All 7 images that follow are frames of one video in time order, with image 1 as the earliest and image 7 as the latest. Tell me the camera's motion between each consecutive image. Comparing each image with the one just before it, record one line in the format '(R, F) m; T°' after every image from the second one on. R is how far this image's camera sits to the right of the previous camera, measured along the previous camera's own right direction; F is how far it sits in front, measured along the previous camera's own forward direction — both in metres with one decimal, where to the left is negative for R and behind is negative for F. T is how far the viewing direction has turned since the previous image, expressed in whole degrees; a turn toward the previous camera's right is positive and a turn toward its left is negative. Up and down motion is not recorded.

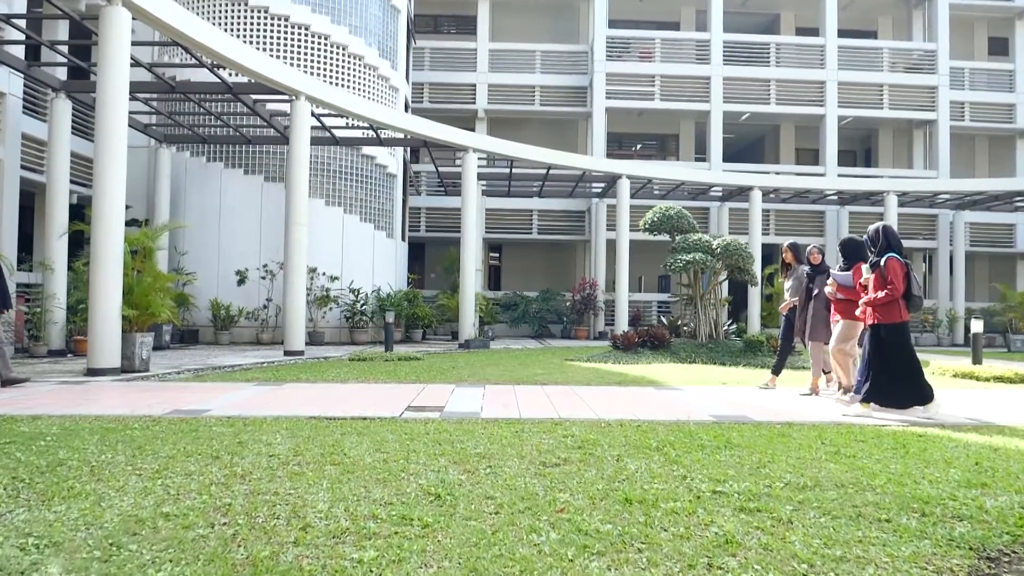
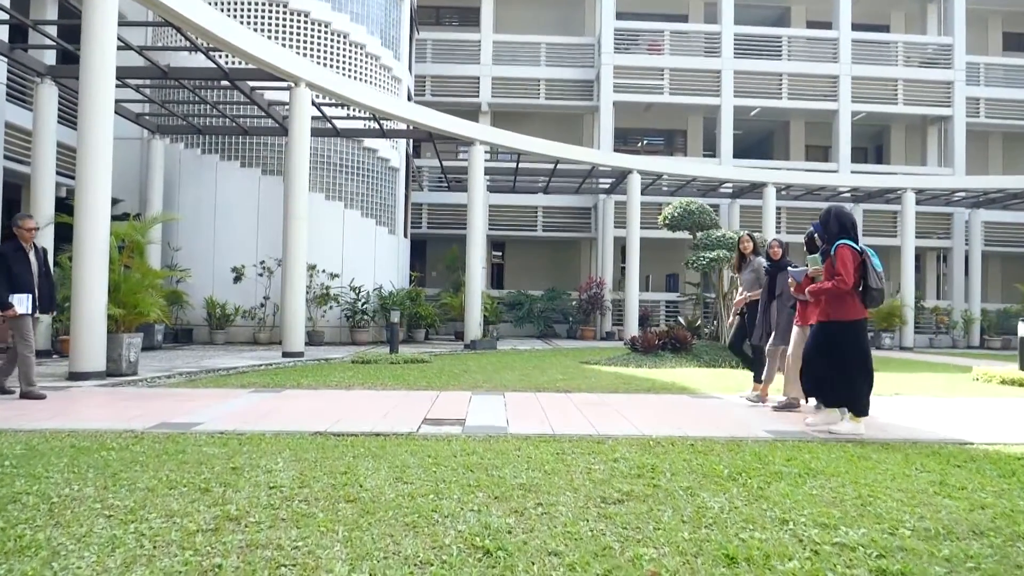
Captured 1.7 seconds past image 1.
(-0.3, +0.7) m; 0°
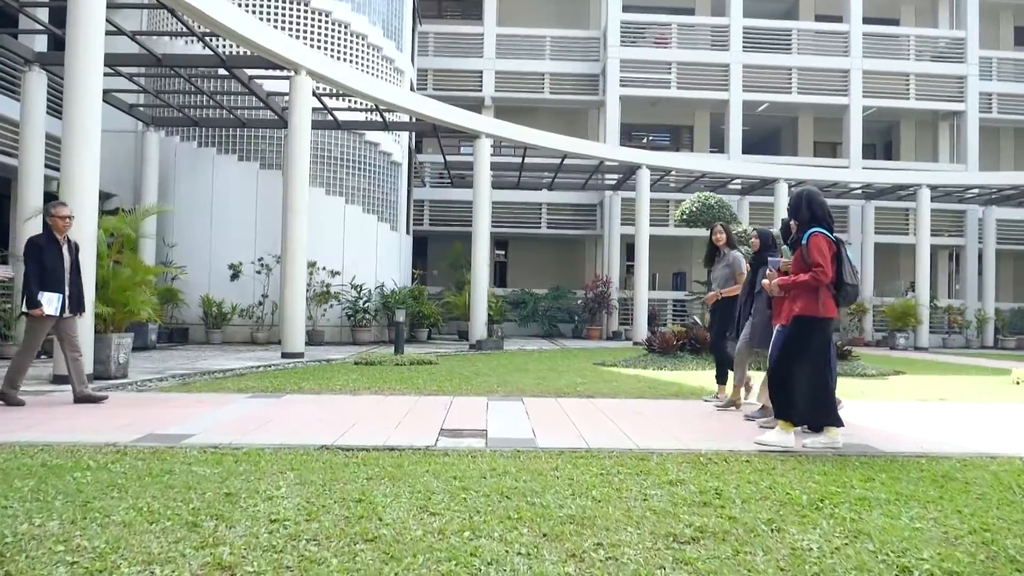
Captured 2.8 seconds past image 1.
(-0.2, +0.5) m; 0°
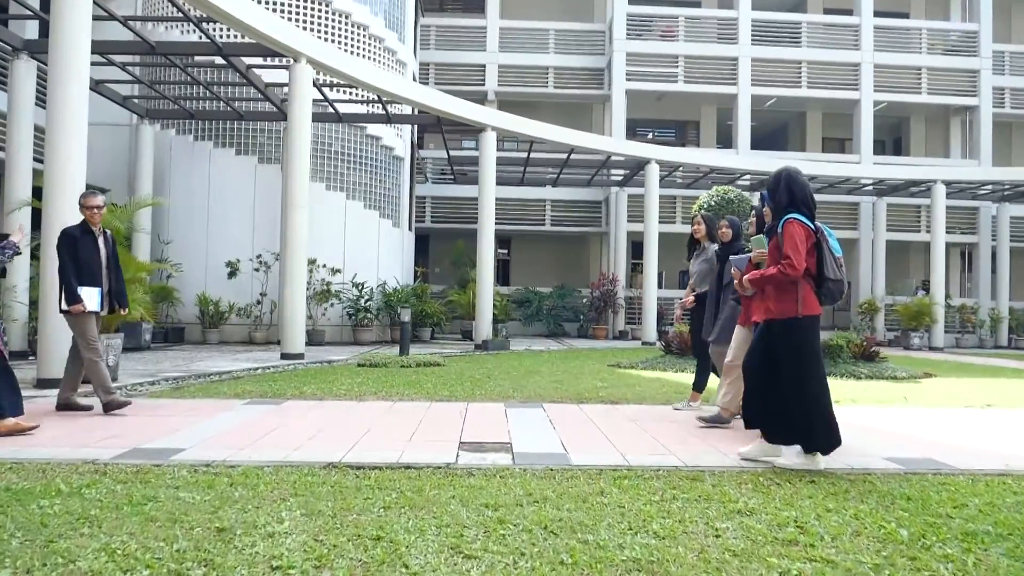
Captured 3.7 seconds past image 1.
(-0.2, +0.5) m; 0°
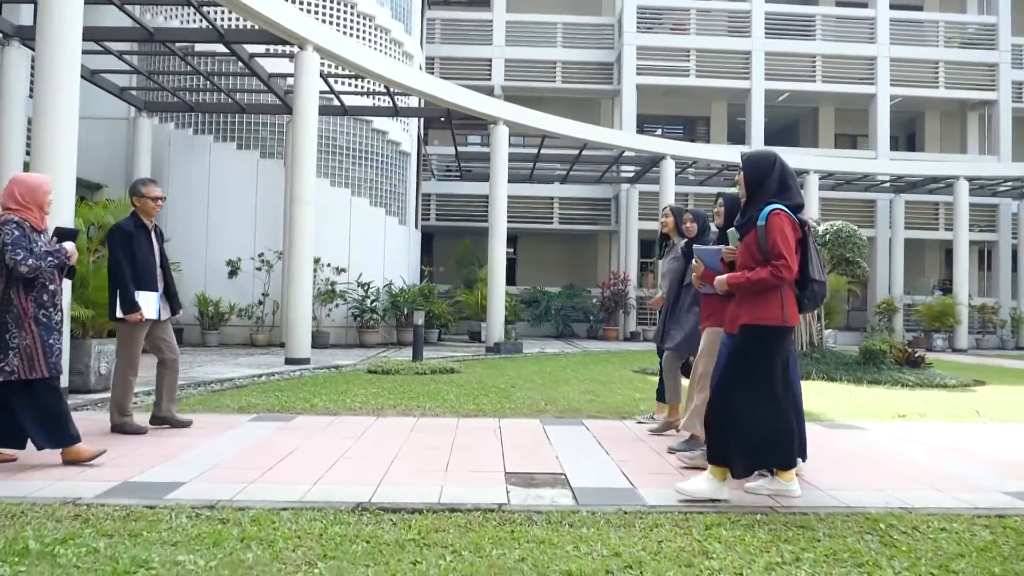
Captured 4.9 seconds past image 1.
(-0.3, +0.6) m; 0°
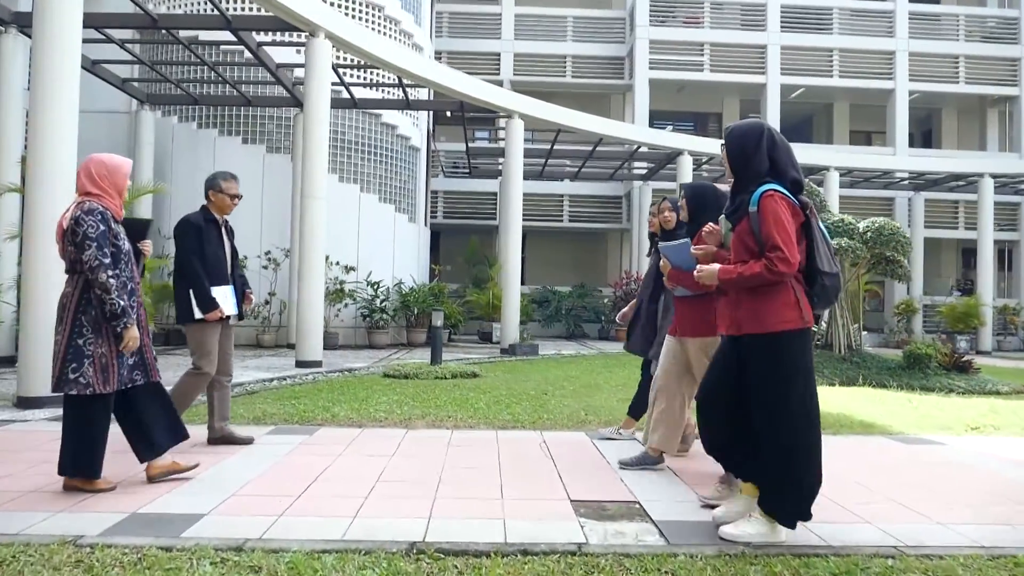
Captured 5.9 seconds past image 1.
(-0.3, +0.5) m; 0°
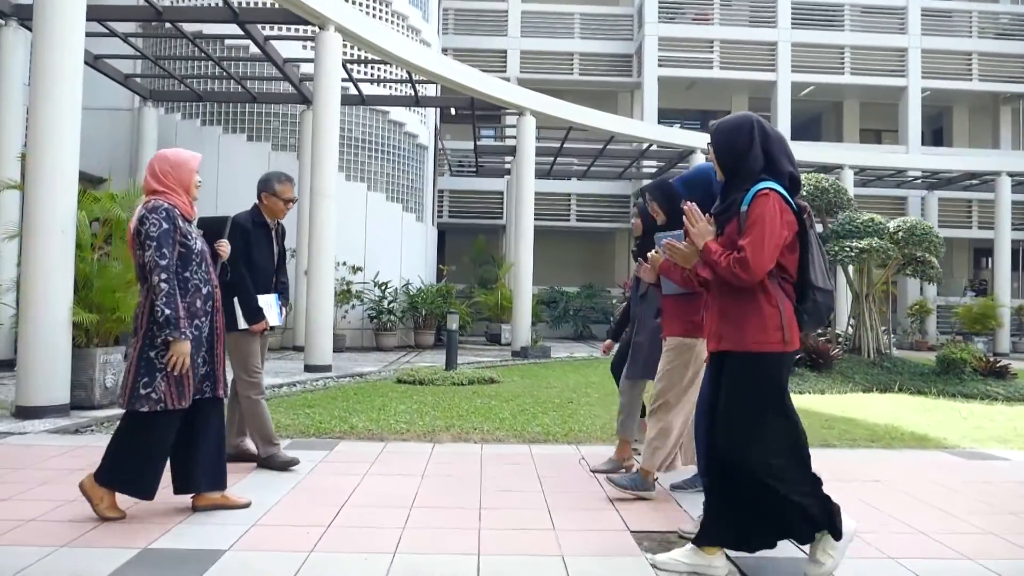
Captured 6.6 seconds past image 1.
(-0.2, +0.3) m; 0°
